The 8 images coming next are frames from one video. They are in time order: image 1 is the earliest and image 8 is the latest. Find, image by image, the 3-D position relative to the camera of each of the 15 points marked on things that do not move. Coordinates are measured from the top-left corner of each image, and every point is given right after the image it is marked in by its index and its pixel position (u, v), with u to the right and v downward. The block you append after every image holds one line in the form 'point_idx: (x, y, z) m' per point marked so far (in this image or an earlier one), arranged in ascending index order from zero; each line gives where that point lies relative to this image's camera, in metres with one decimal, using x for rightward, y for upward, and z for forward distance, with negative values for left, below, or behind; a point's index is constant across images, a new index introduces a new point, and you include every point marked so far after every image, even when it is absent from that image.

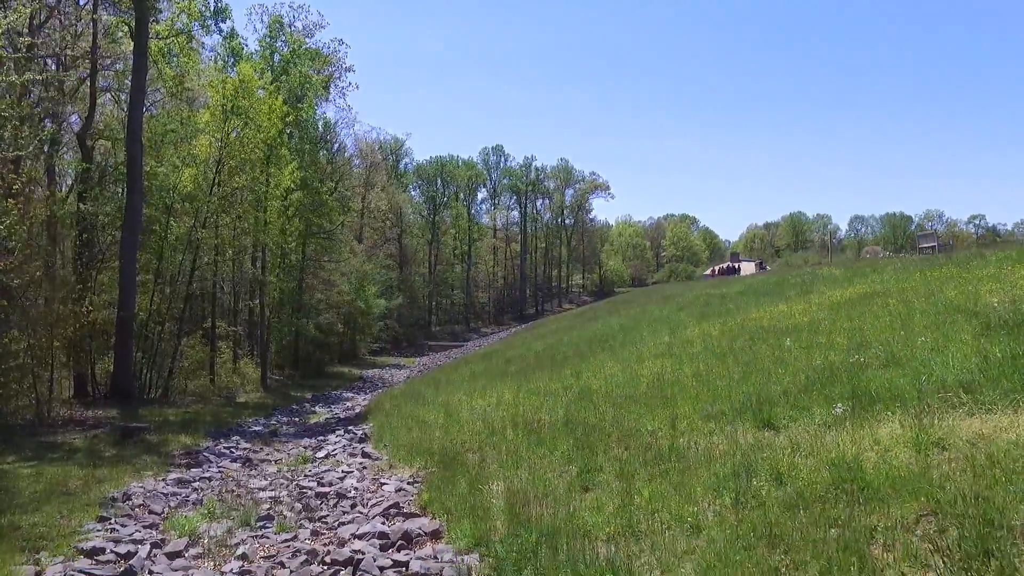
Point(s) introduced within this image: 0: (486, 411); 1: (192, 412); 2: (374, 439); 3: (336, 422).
0: (-0.5, -2.6, +12.1) m
1: (-10.8, -4.2, +19.5) m
2: (-2.9, -3.2, +12.2) m
3: (-5.3, -4.1, +17.4) m
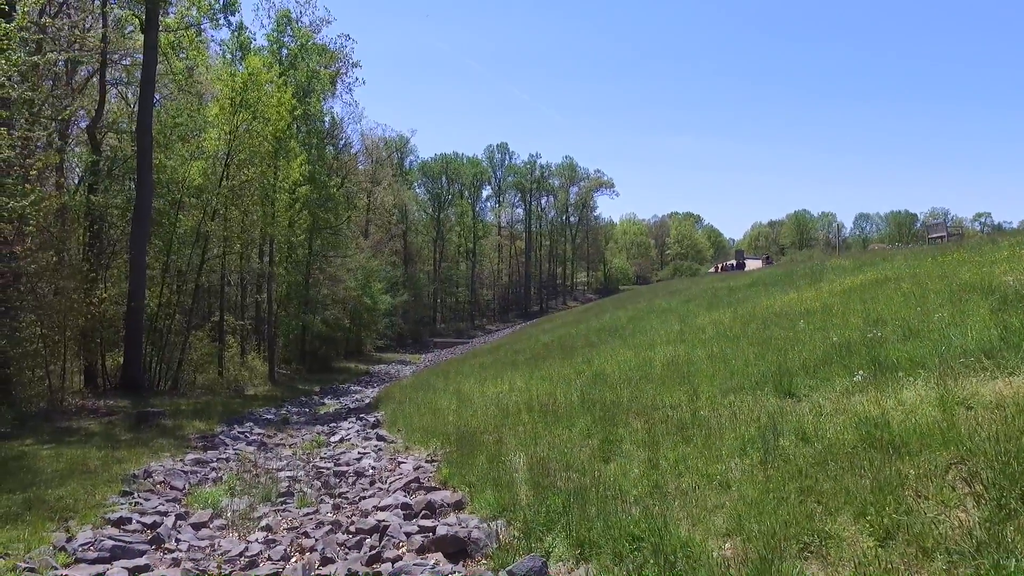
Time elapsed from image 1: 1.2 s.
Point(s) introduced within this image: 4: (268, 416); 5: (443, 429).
0: (-0.3, -2.3, +12.1) m
1: (-10.5, -4.0, +19.7) m
2: (-2.7, -2.9, +12.3) m
3: (-5.0, -3.8, +17.4) m
4: (-6.7, -3.5, +15.8) m
5: (-1.2, -2.5, +10.0) m
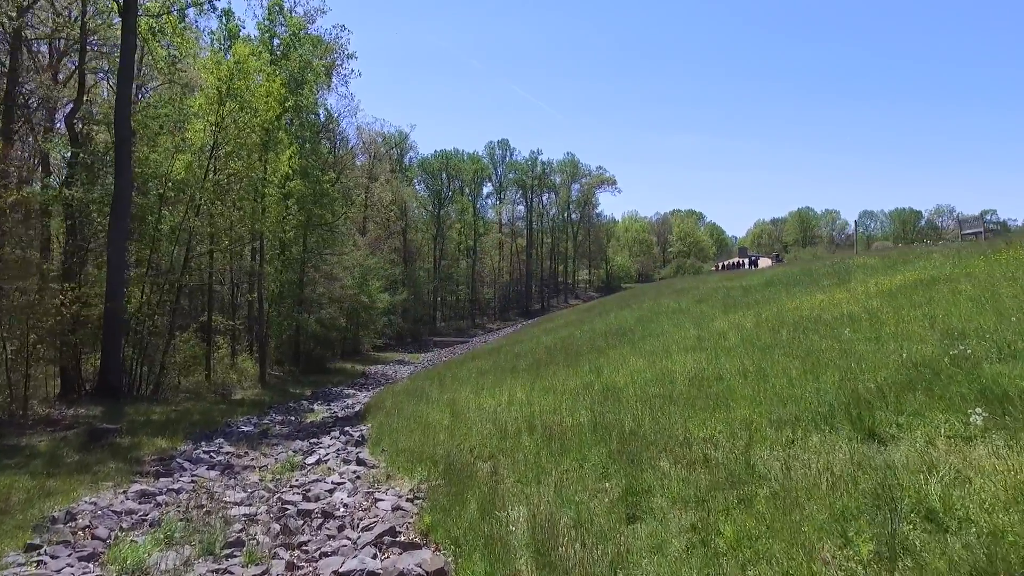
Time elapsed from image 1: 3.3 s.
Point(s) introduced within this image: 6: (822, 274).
0: (-0.3, -2.3, +10.8) m
1: (-10.5, -3.9, +18.4) m
2: (-2.7, -3.0, +11.0) m
3: (-5.0, -3.8, +16.1) m
4: (-6.7, -3.6, +14.5) m
5: (-1.2, -2.5, +8.7) m
6: (+10.2, +0.5, +18.9) m
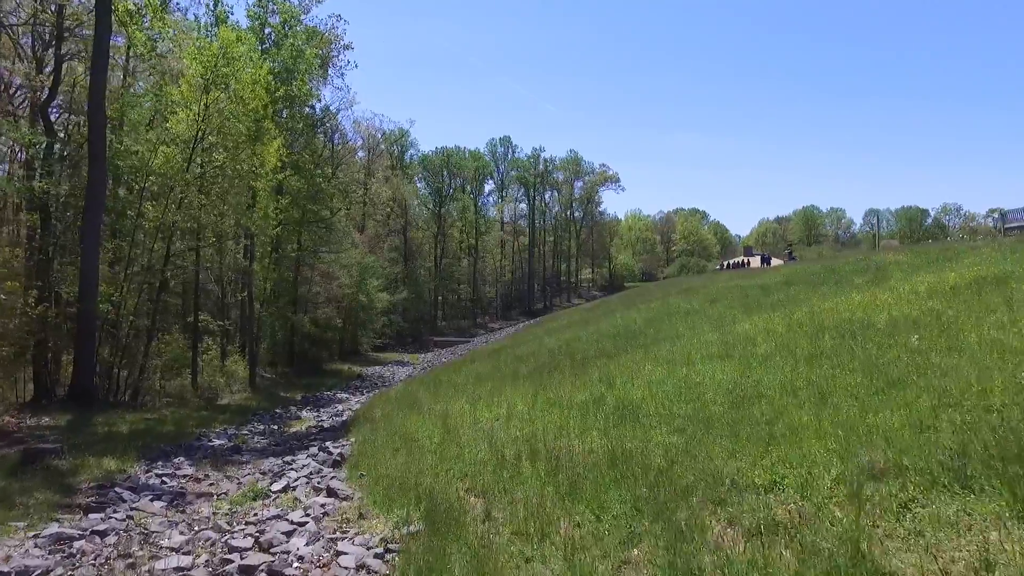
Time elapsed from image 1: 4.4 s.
0: (-0.3, -2.3, +9.4) m
1: (-10.5, -3.9, +17.0) m
2: (-2.7, -2.9, +9.6) m
3: (-5.0, -3.8, +14.8) m
4: (-6.7, -3.5, +13.1) m
5: (-1.2, -2.5, +7.3) m
6: (+10.2, +0.5, +17.4) m
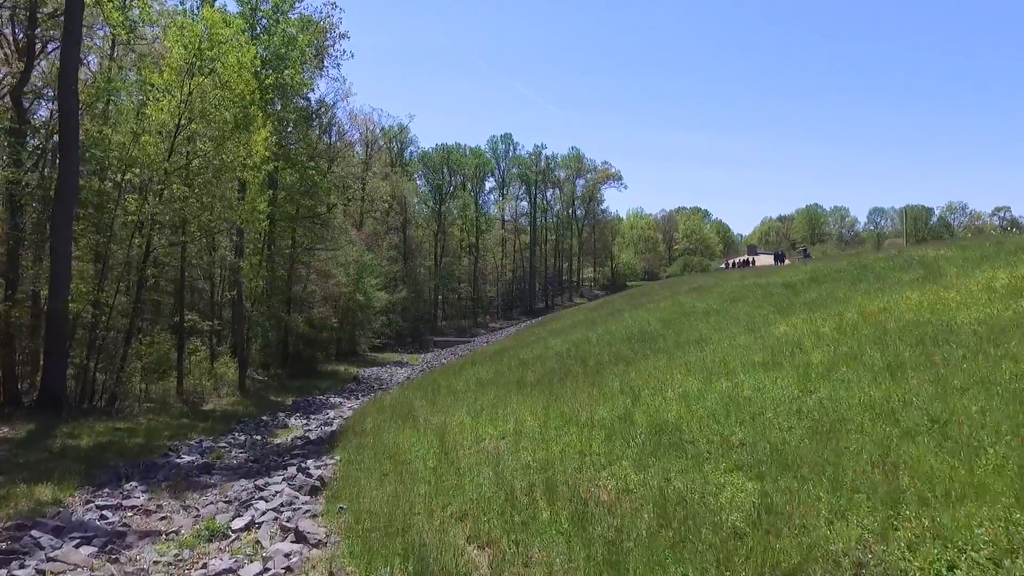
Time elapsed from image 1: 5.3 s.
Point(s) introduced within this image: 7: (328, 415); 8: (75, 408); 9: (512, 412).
0: (-0.2, -2.2, +7.9) m
1: (-10.4, -3.8, +15.5) m
2: (-2.6, -2.9, +8.1) m
3: (-4.9, -3.7, +13.3) m
4: (-6.6, -3.5, +11.6) m
5: (-1.1, -2.4, +5.8) m
6: (+10.3, +0.6, +15.9) m
7: (-6.4, -4.4, +19.9) m
8: (-14.0, -3.9, +18.6) m
9: (0.0, -2.2, +10.4) m
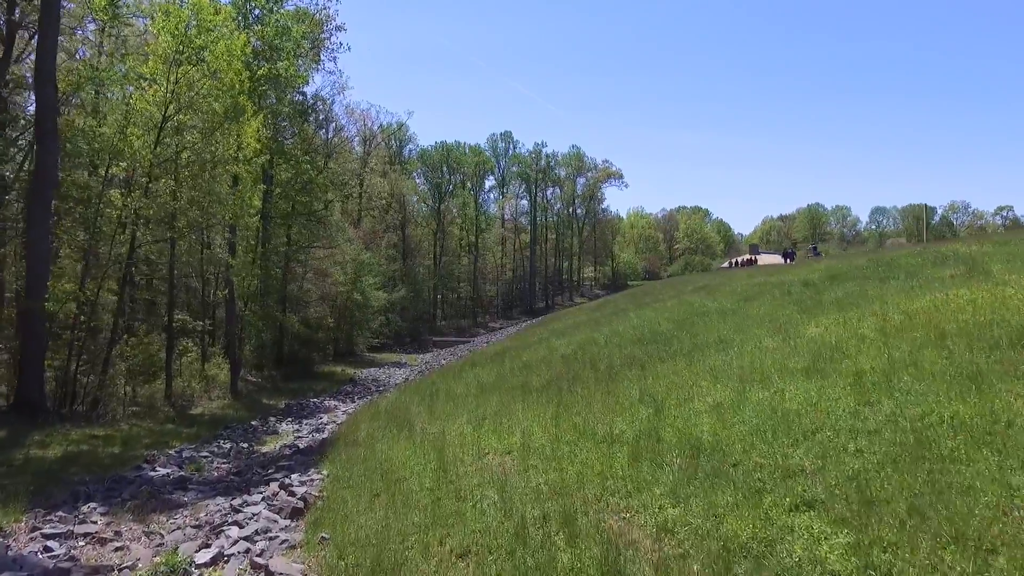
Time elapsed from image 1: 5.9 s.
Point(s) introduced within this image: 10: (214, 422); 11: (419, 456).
0: (-0.1, -2.2, +7.0) m
1: (-10.3, -3.8, +14.5) m
2: (-2.5, -2.8, +7.1) m
3: (-4.8, -3.6, +12.3) m
4: (-6.5, -3.4, +10.6) m
5: (-1.0, -2.4, +4.8) m
6: (+10.4, +0.6, +14.9) m
7: (-6.3, -4.4, +19.0) m
8: (-14.0, -3.8, +17.6) m
9: (+0.1, -2.2, +9.4) m
10: (-10.0, -4.5, +19.2) m
11: (-1.5, -2.6, +8.9) m
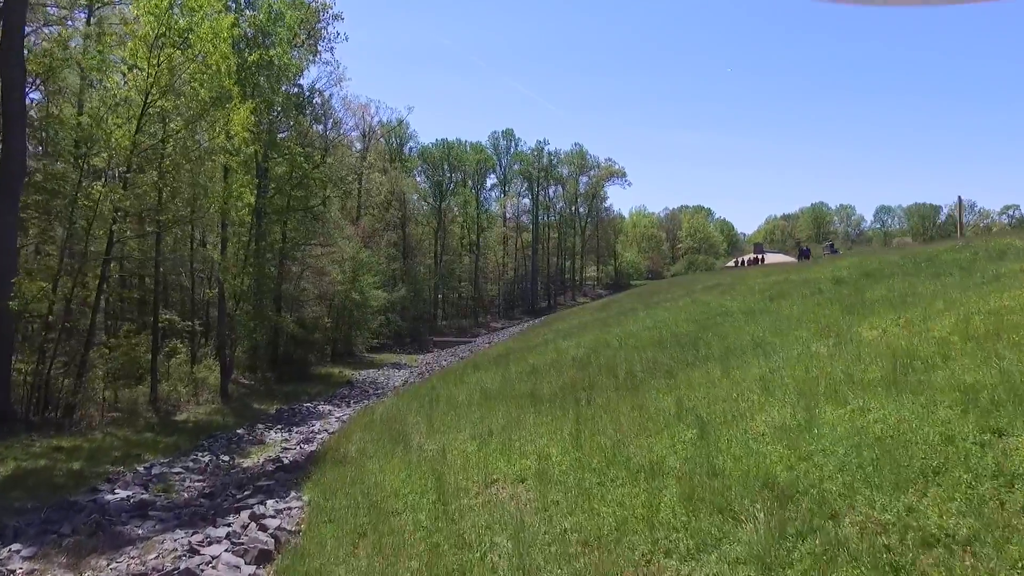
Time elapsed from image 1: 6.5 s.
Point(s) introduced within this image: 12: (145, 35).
0: (+0.1, -2.1, +5.6) m
1: (-10.1, -3.7, +13.2) m
2: (-2.3, -2.8, +5.8) m
3: (-4.6, -3.6, +10.9) m
4: (-6.3, -3.3, +9.3) m
5: (-0.8, -2.3, +3.5) m
6: (+10.6, +0.7, +13.6) m
7: (-6.1, -4.3, +17.6) m
8: (-13.8, -3.8, +16.2) m
9: (+0.3, -2.1, +8.0) m
10: (-9.8, -4.4, +17.9) m
11: (-1.3, -2.5, +7.5) m
12: (-12.6, +8.8, +19.9) m
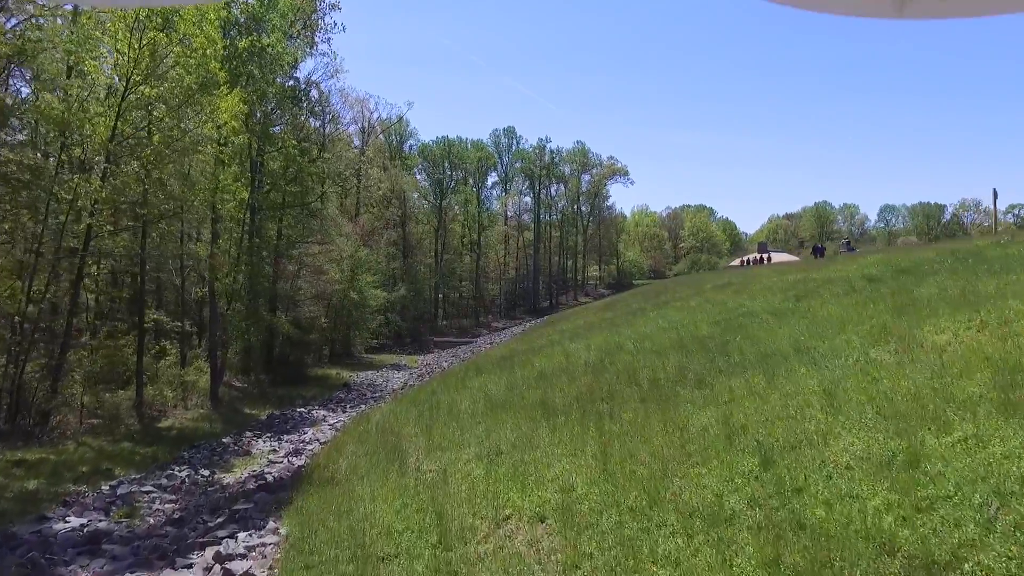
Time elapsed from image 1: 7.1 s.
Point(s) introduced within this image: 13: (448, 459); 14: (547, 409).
0: (+0.2, -2.1, +4.4) m
1: (-10.0, -3.7, +12.0) m
2: (-2.1, -2.7, +4.5) m
3: (-4.5, -3.5, +9.7) m
4: (-6.2, -3.3, +8.1) m
5: (-0.6, -2.3, +2.2) m
6: (+10.7, +0.7, +12.3) m
7: (-5.9, -4.2, +16.4) m
8: (-13.6, -3.7, +15.0) m
9: (+0.4, -2.1, +6.8) m
10: (-9.7, -4.4, +16.7) m
11: (-1.2, -2.5, +6.3) m
12: (-12.5, +8.8, +18.7) m
13: (-0.9, -2.4, +8.3) m
14: (+0.6, -2.1, +10.2) m
